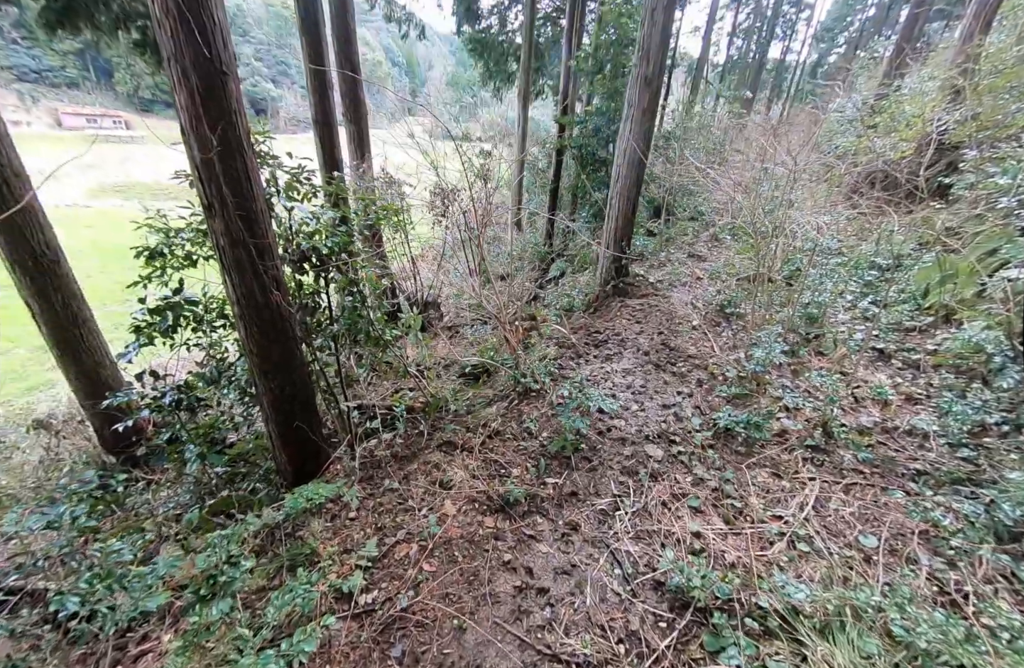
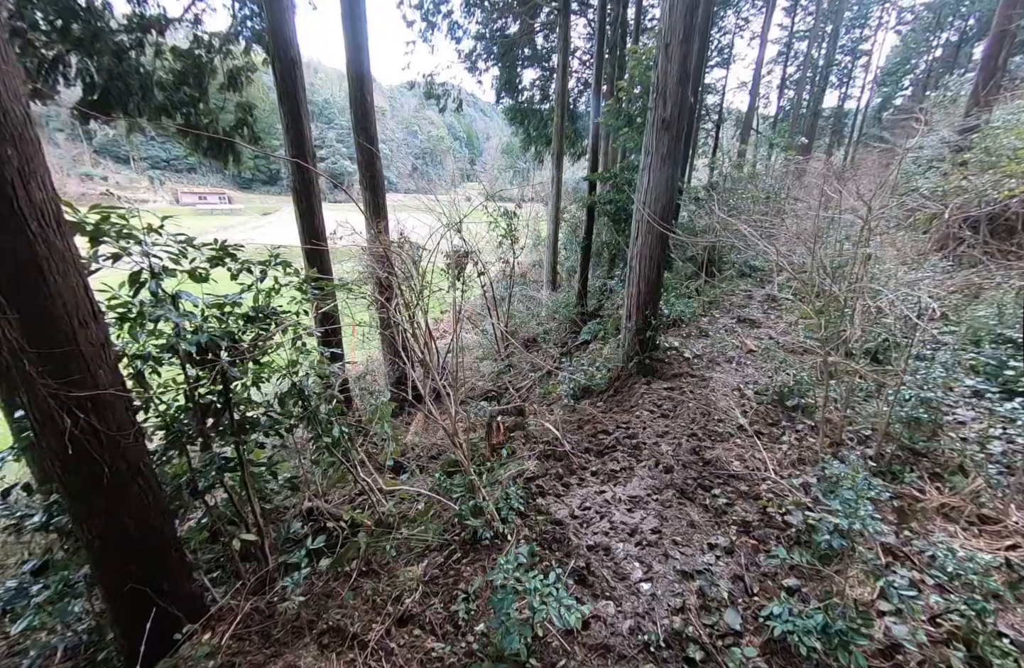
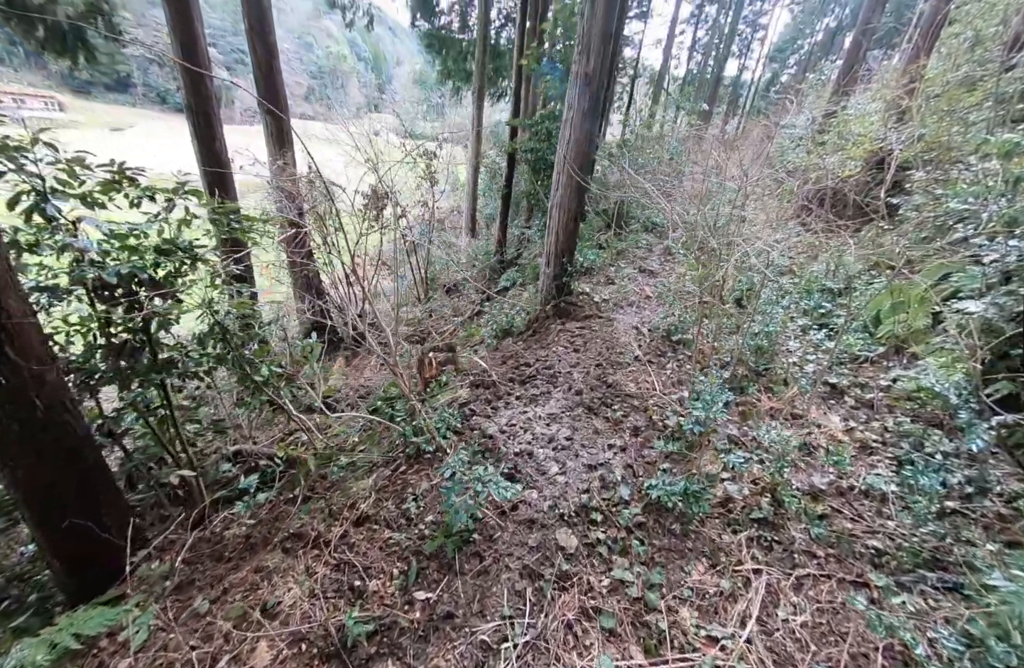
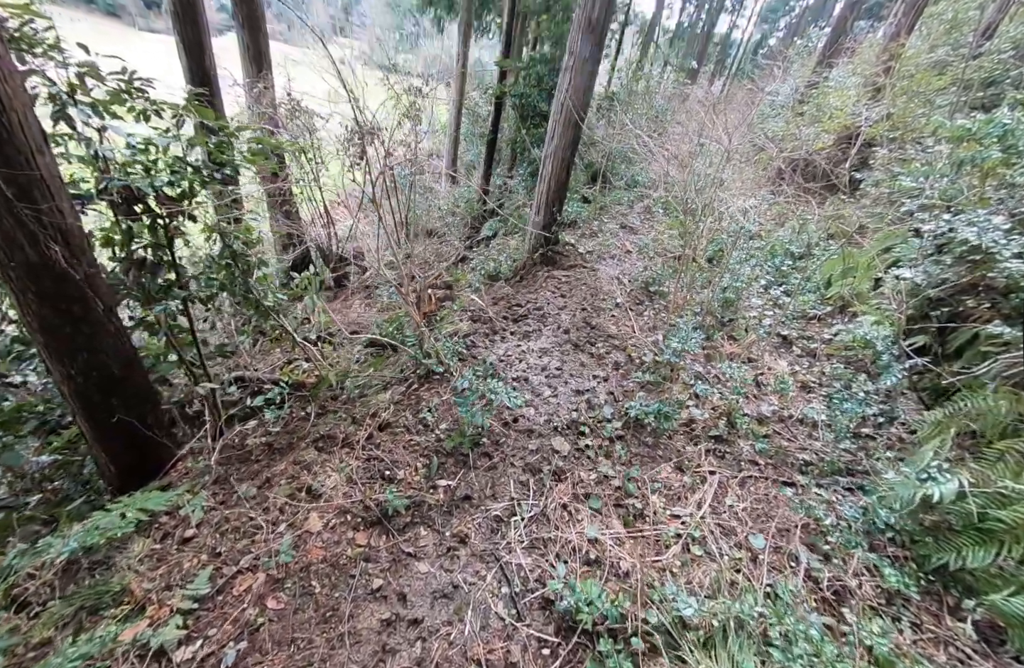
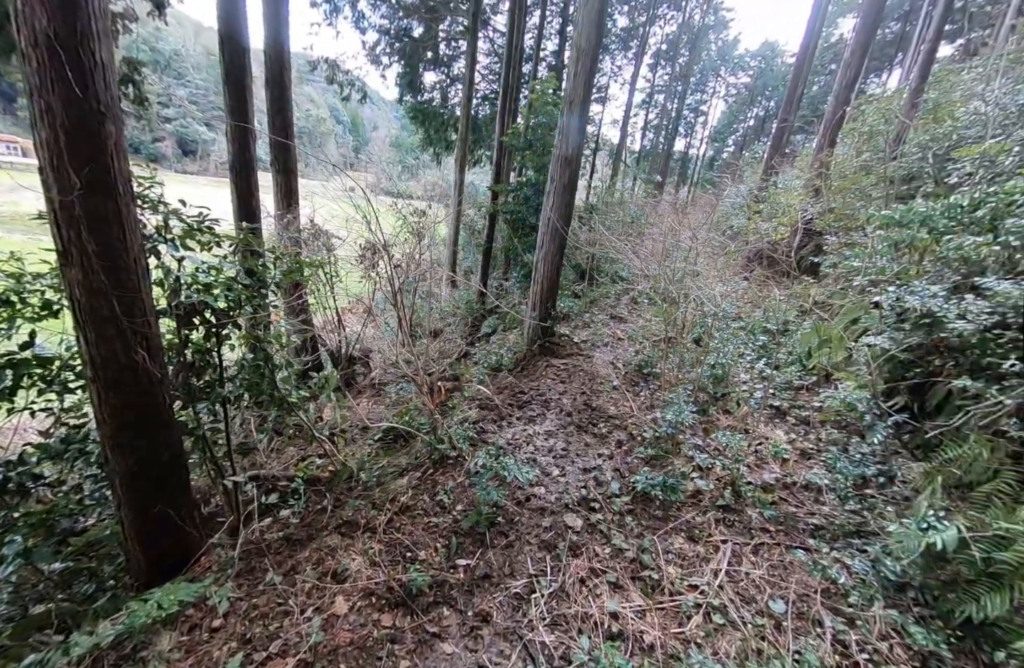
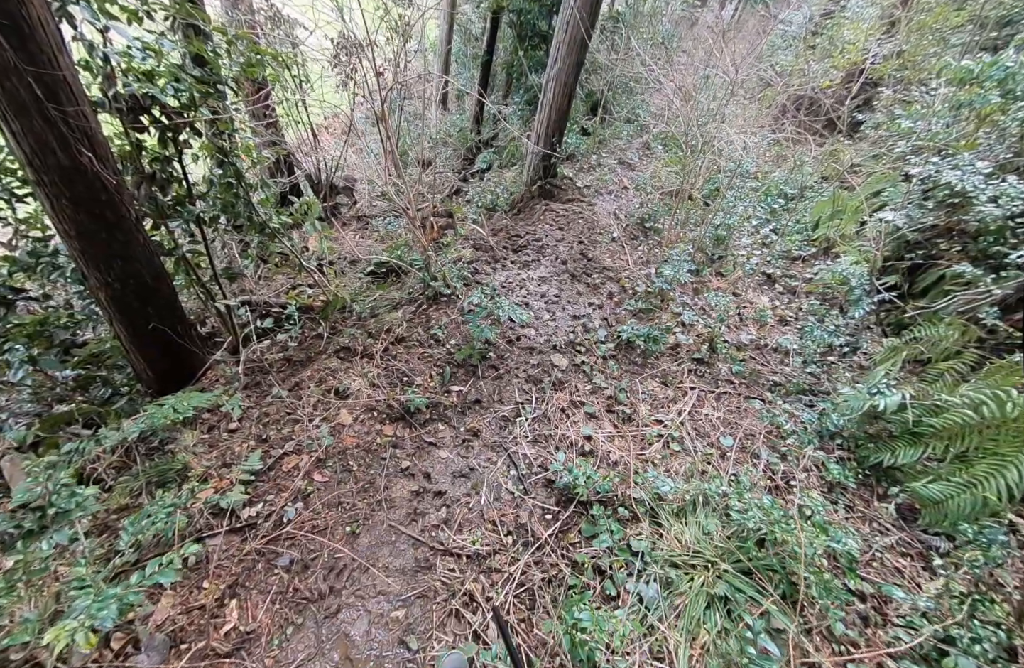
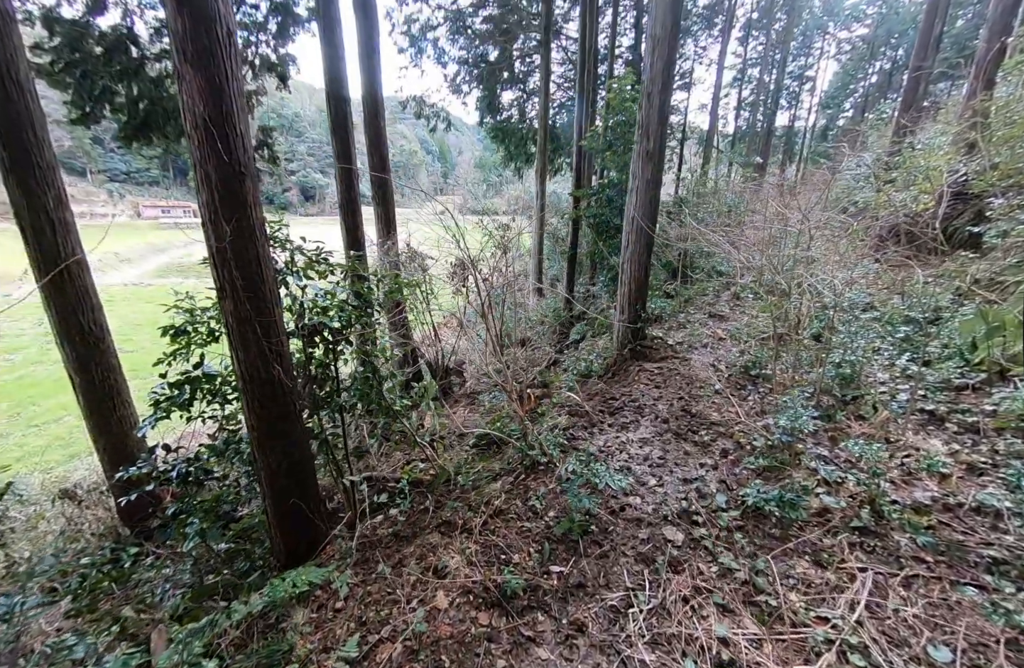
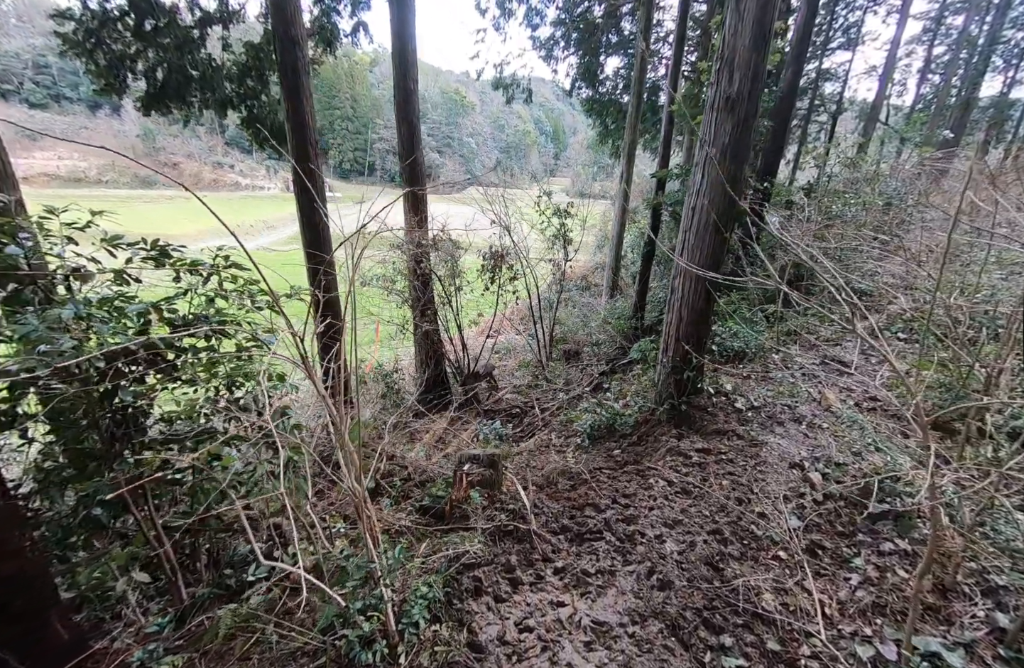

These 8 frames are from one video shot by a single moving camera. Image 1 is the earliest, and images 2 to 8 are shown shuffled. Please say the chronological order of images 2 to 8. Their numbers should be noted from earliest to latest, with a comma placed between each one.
7, 5, 6, 4, 3, 2, 8
